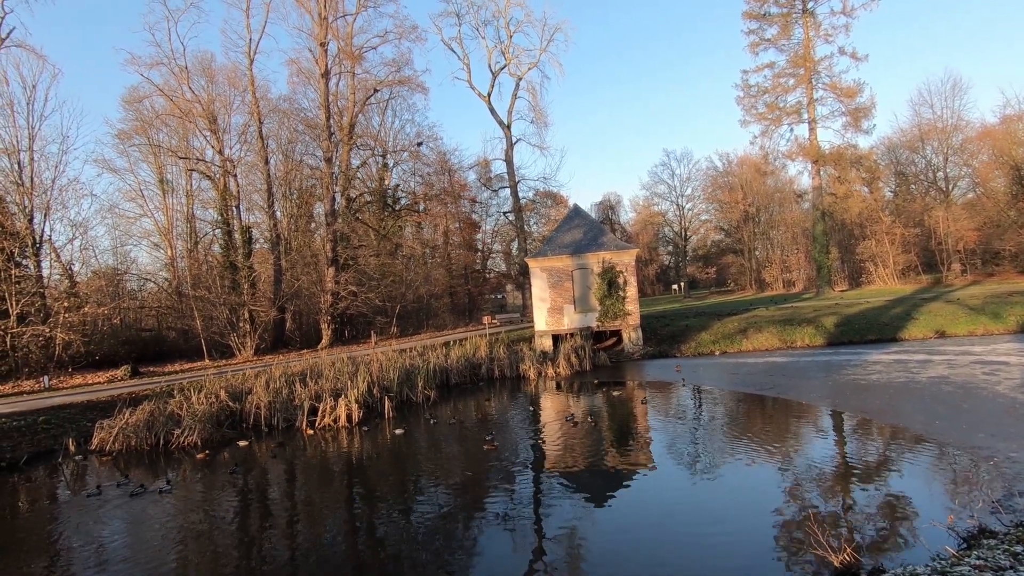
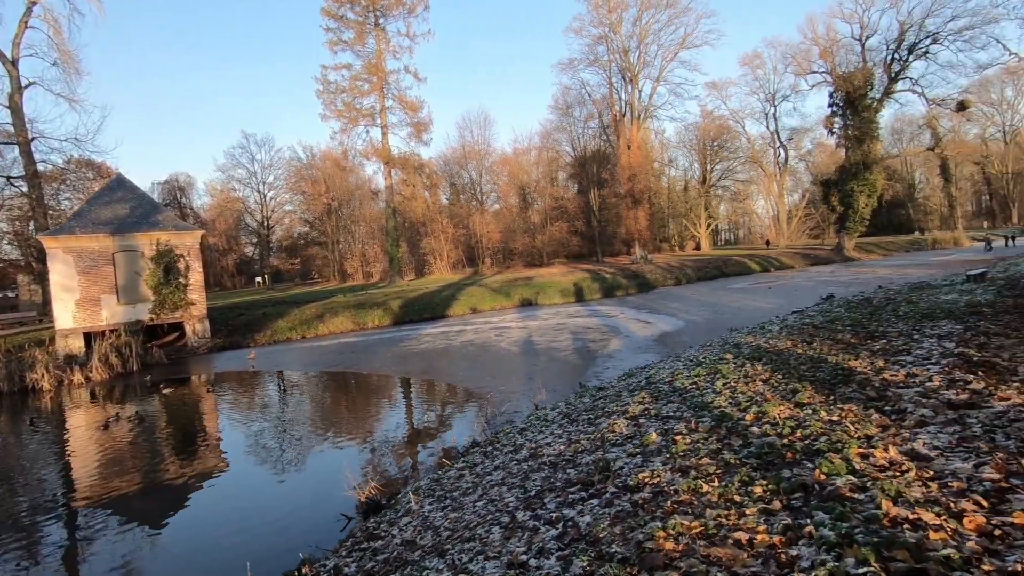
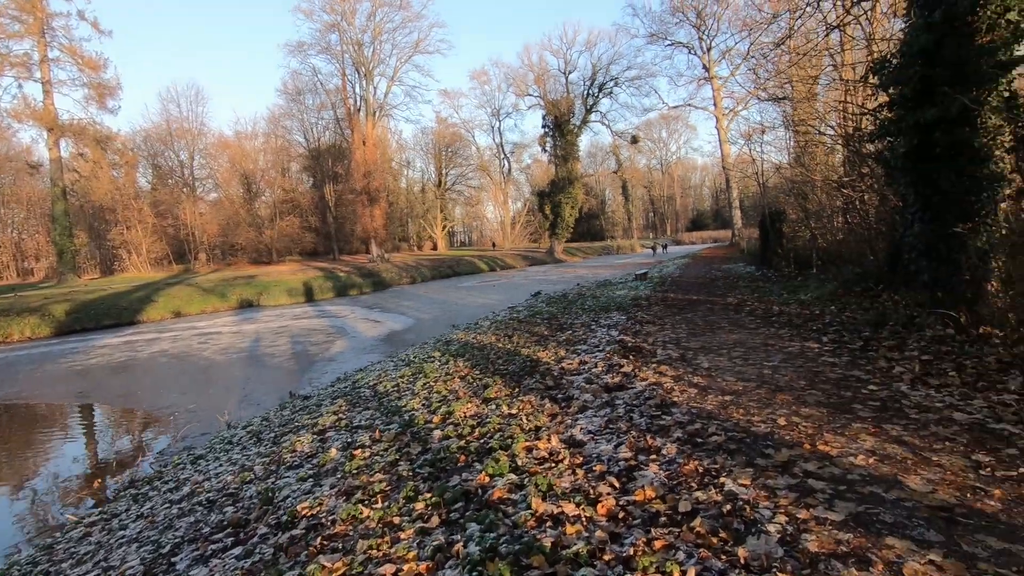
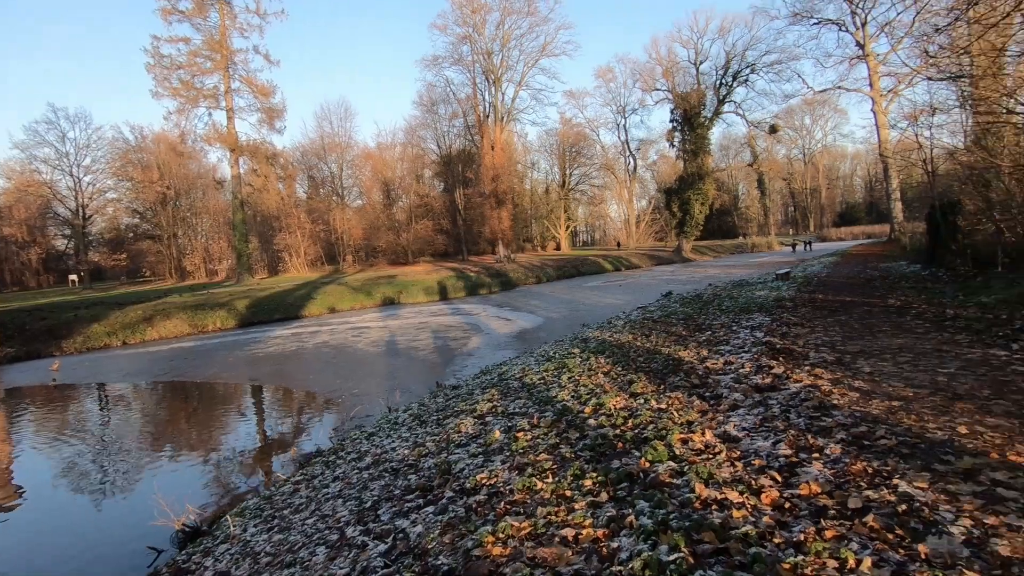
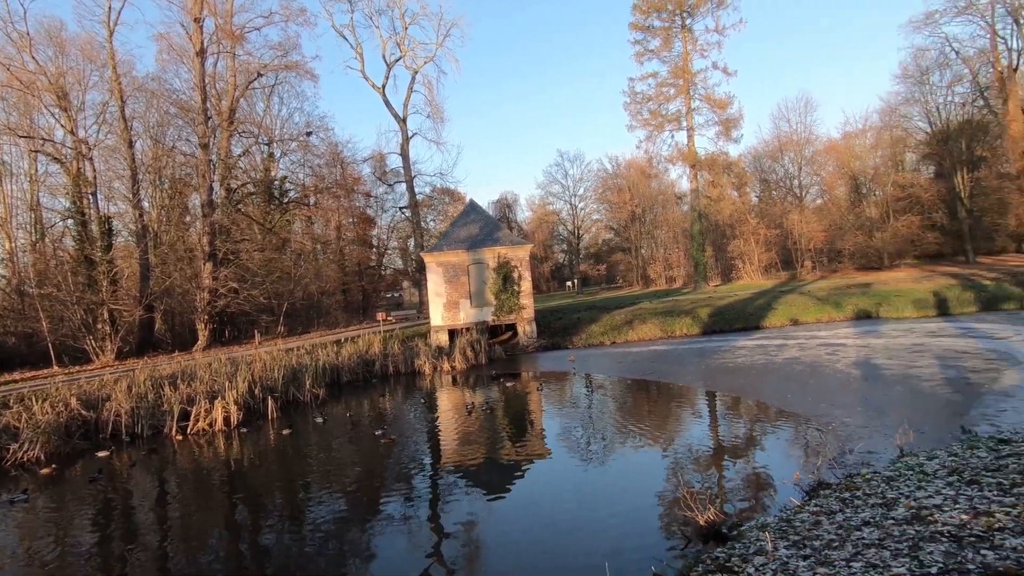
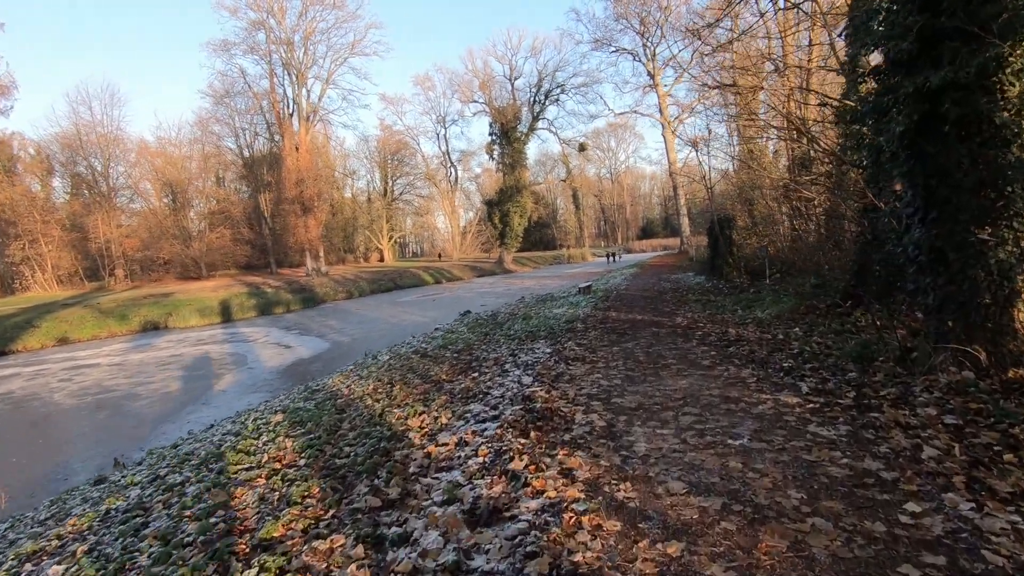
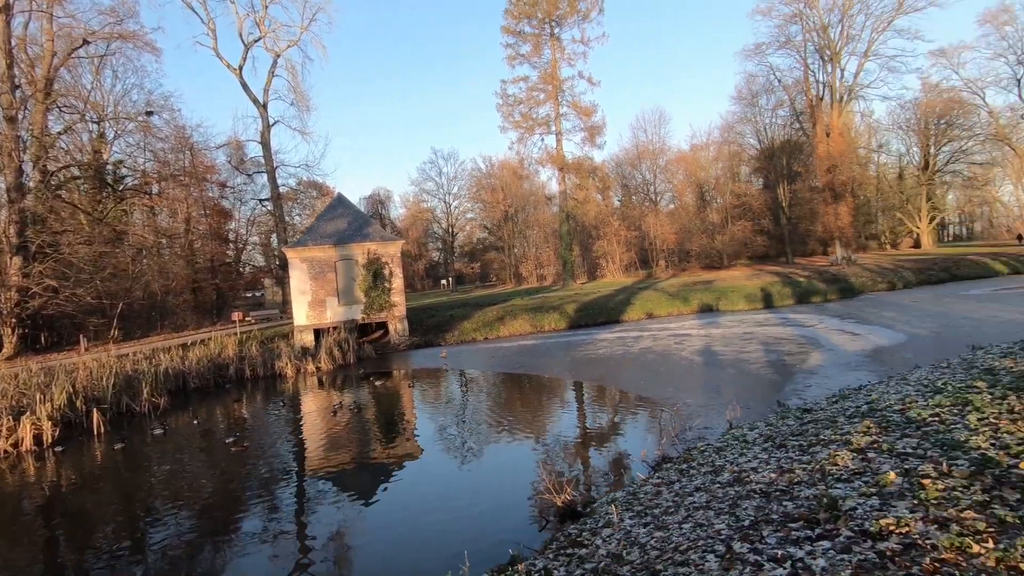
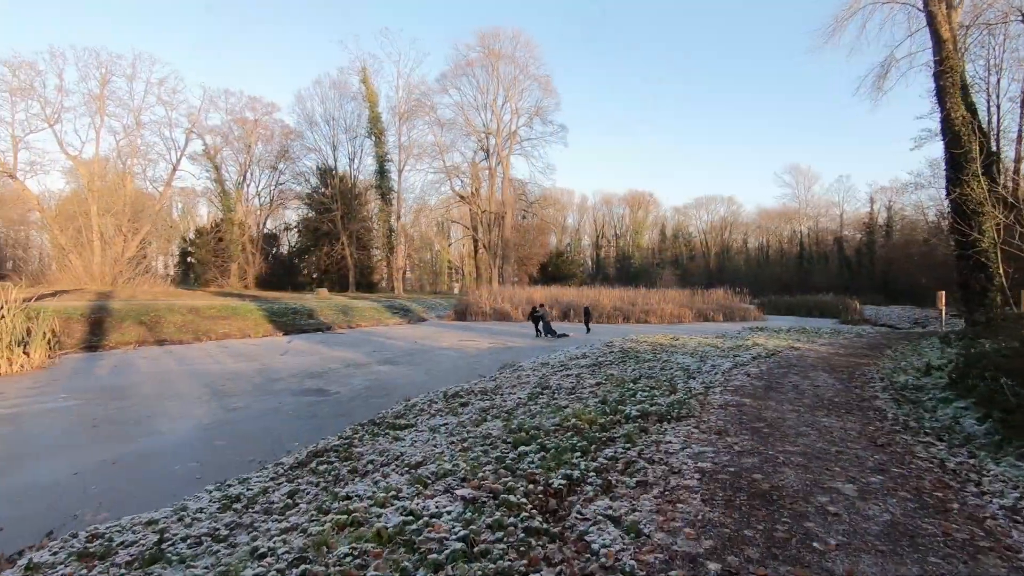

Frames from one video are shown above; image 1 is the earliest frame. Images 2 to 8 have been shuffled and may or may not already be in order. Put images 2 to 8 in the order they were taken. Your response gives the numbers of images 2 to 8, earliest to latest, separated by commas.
5, 7, 2, 4, 3, 6, 8
